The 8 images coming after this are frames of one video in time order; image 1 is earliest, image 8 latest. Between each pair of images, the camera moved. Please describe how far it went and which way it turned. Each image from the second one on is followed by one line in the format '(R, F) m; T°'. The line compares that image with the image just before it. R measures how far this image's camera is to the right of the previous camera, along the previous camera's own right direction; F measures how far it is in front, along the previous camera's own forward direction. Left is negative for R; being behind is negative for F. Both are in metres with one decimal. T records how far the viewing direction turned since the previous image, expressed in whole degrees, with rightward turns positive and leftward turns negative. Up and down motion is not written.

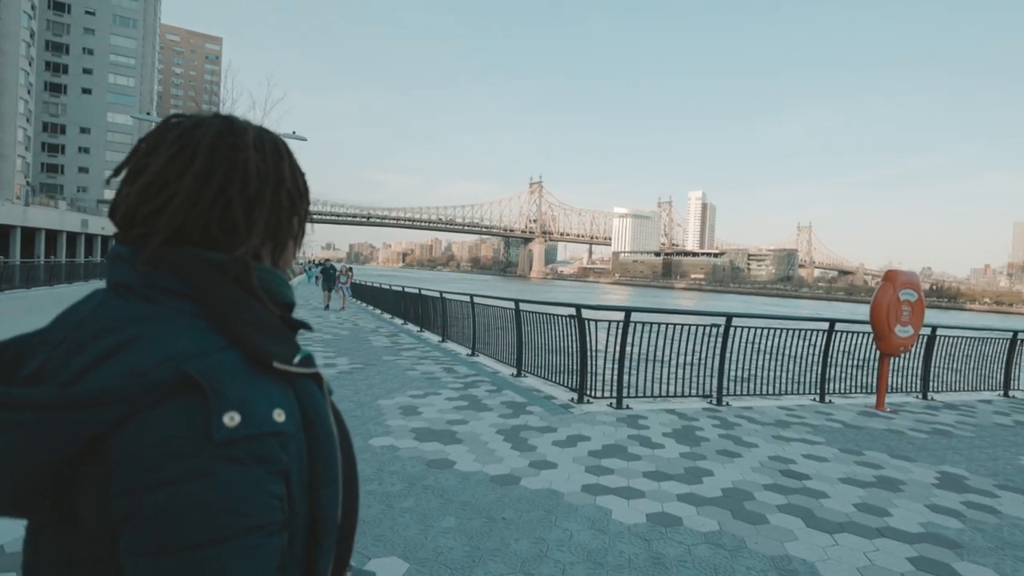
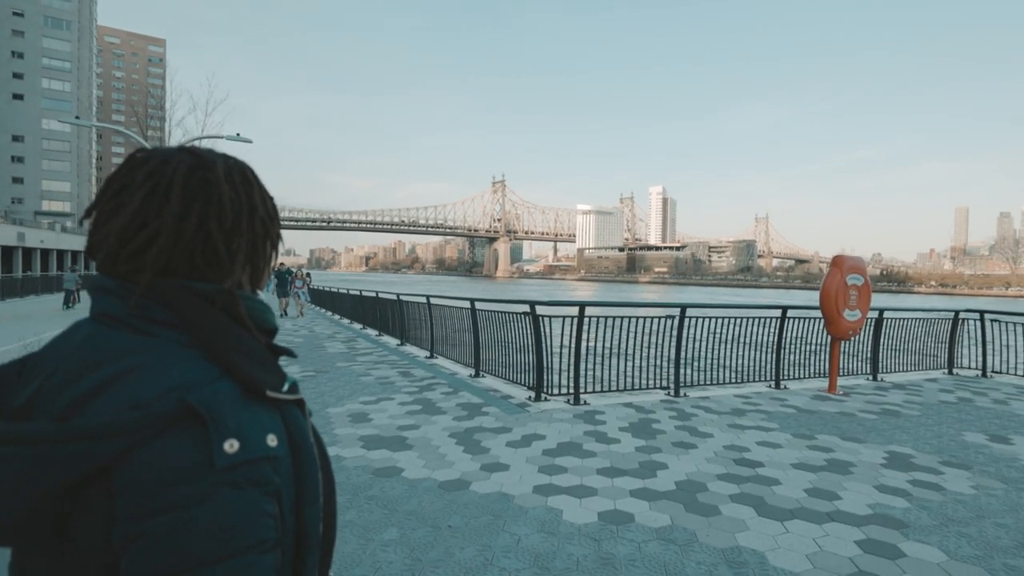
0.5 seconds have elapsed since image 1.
(+0.2, +0.2) m; +3°
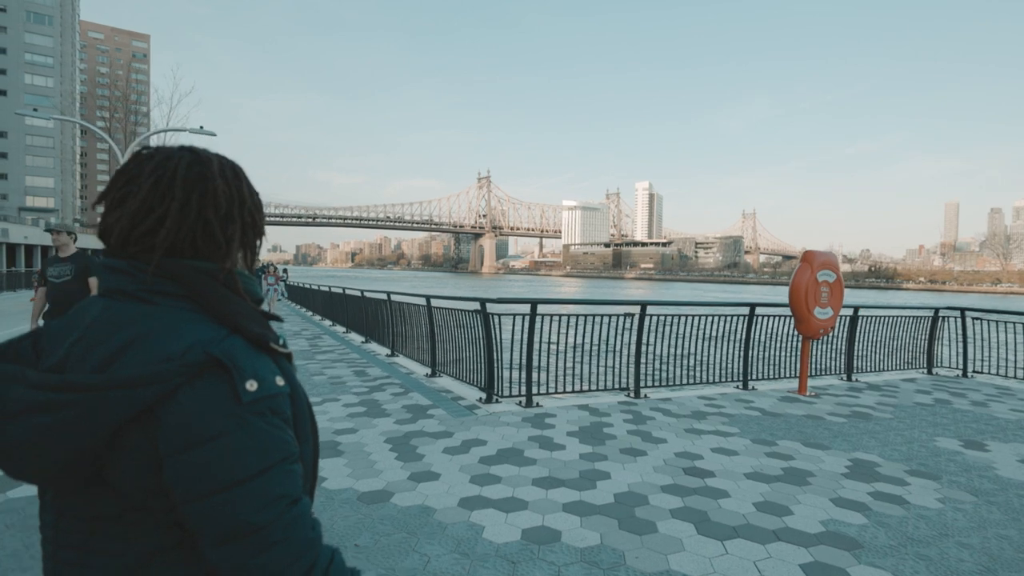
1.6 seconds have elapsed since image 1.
(+0.5, +0.4) m; +1°
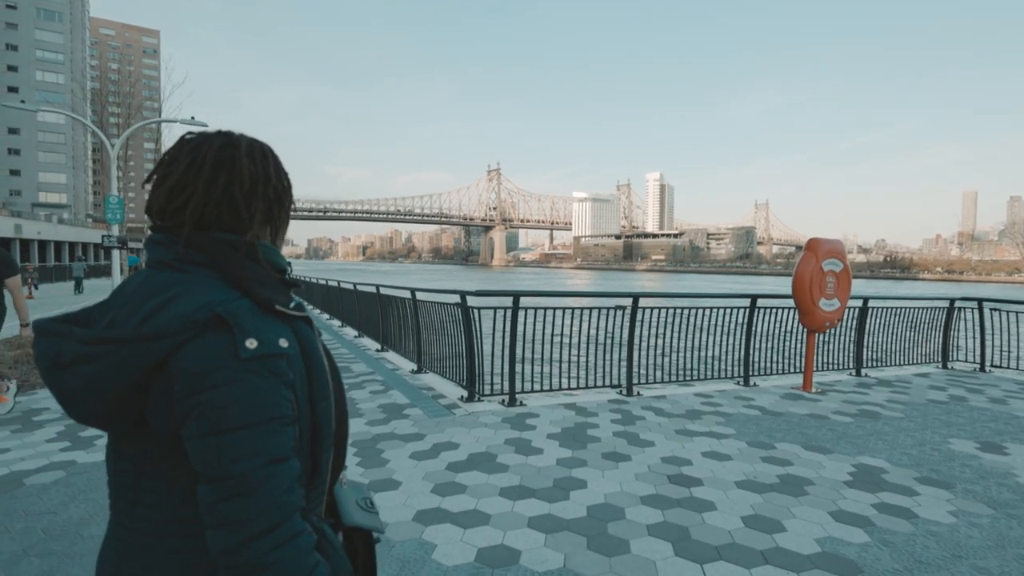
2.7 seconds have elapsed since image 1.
(+0.3, +0.4) m; -1°
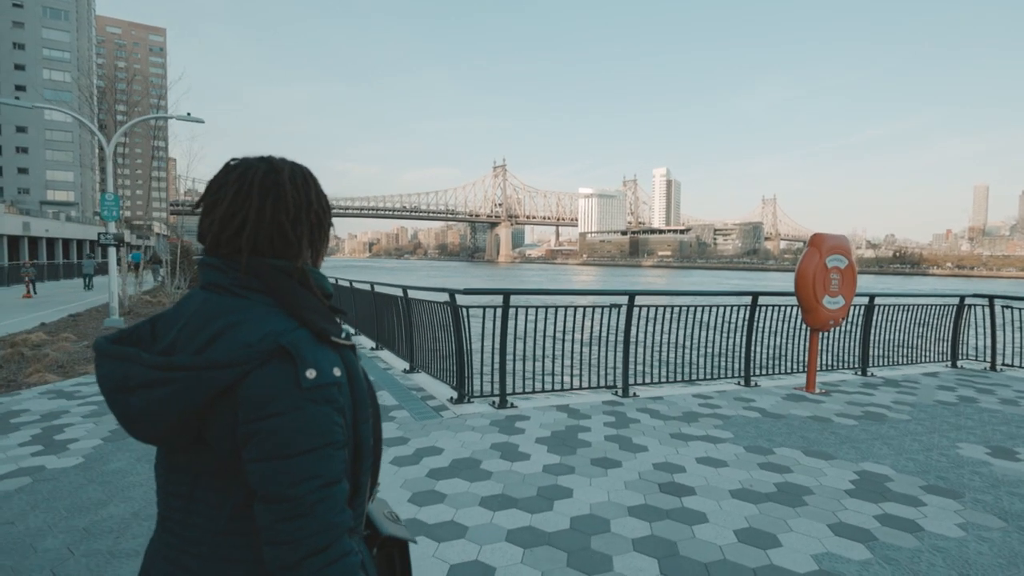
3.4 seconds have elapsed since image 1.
(+0.2, +0.2) m; -1°
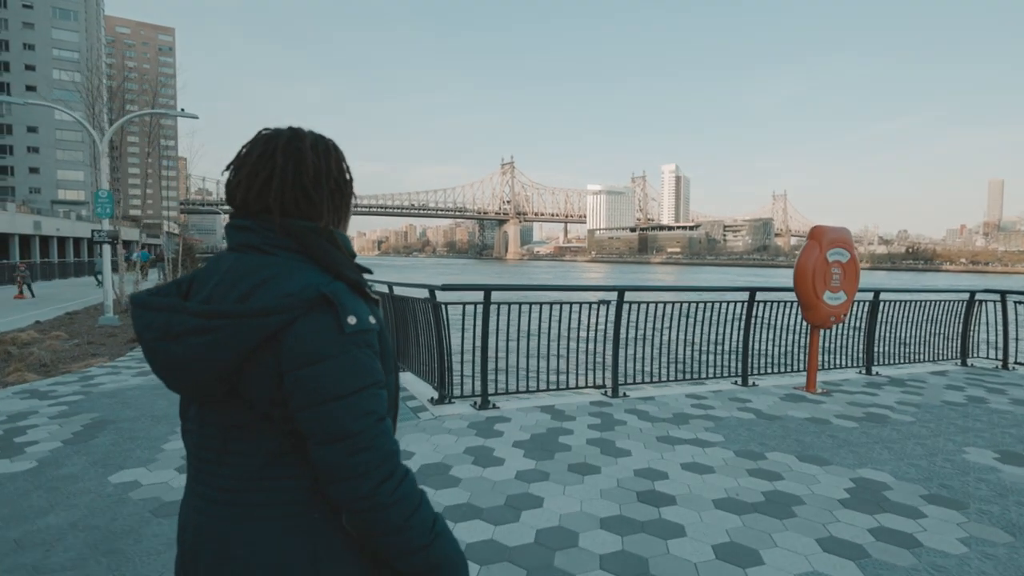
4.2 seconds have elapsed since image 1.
(+0.3, +0.3) m; -1°
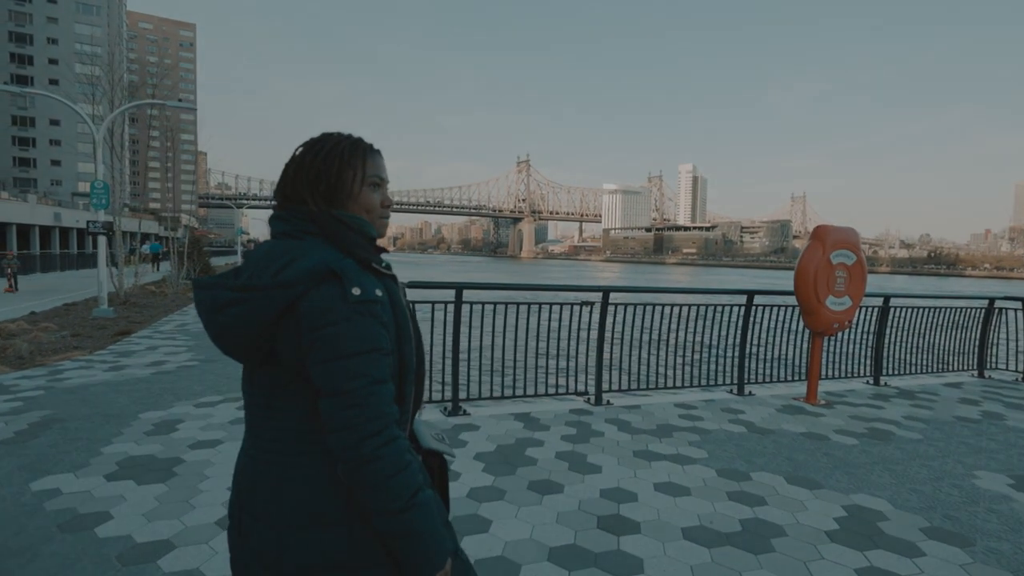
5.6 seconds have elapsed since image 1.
(+0.4, +0.4) m; -1°
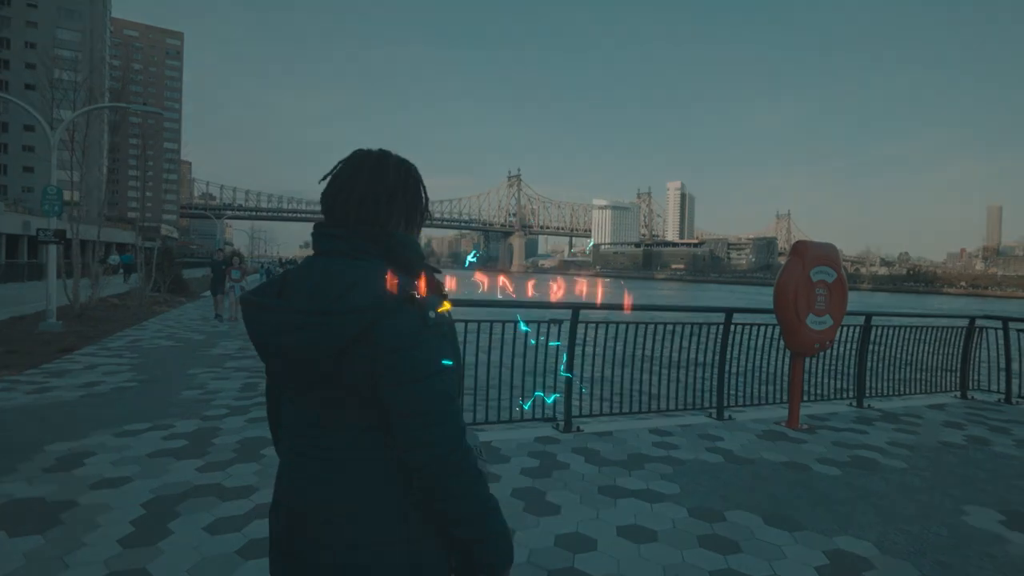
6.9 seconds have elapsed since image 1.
(+0.3, +0.4) m; +1°
